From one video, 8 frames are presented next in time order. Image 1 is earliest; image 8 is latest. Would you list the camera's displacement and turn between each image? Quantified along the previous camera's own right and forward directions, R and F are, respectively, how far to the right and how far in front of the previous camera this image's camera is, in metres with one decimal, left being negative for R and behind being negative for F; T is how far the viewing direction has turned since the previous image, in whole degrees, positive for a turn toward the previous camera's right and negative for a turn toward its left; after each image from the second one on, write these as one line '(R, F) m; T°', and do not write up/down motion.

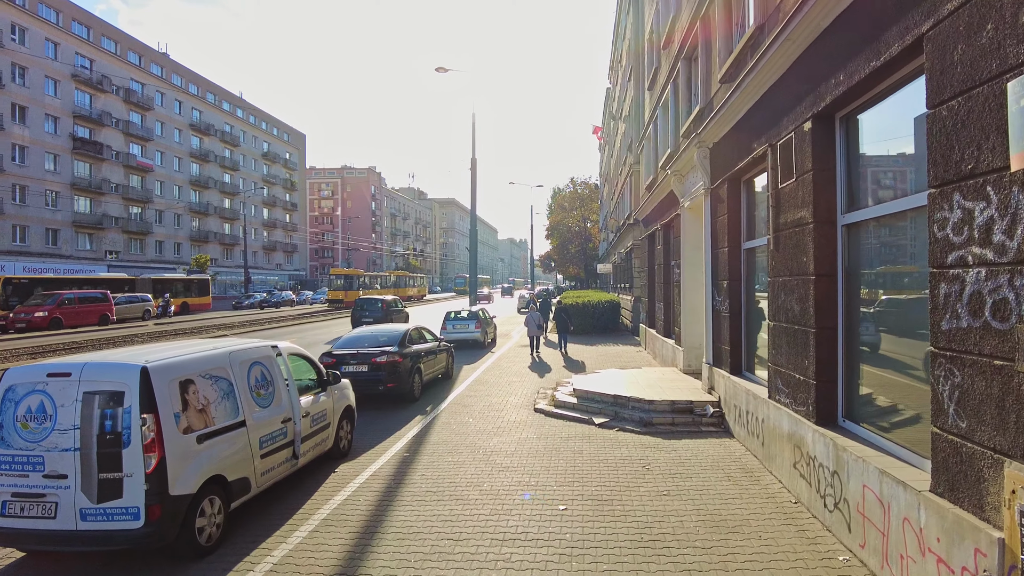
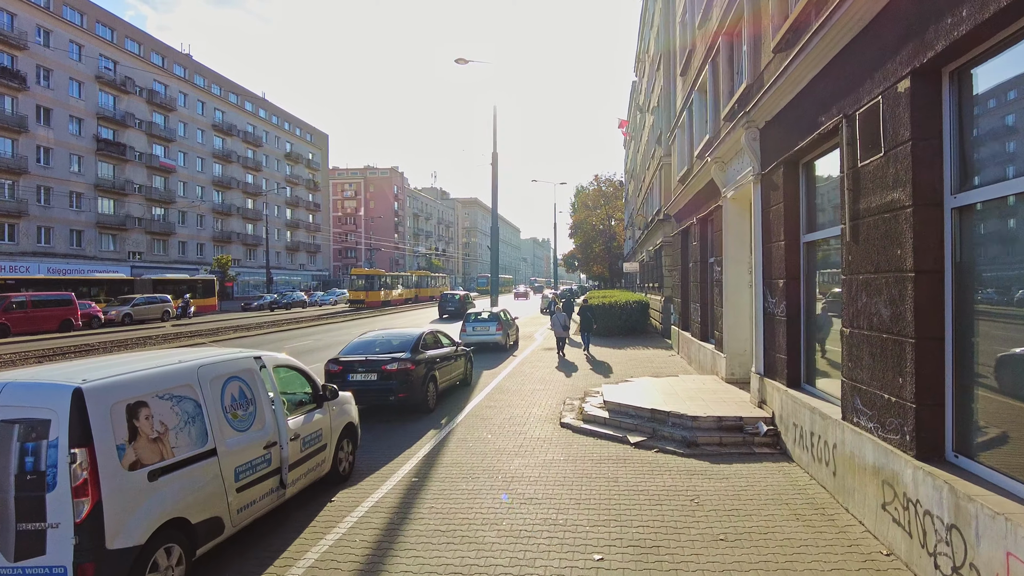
(0.0, +0.9) m; -2°
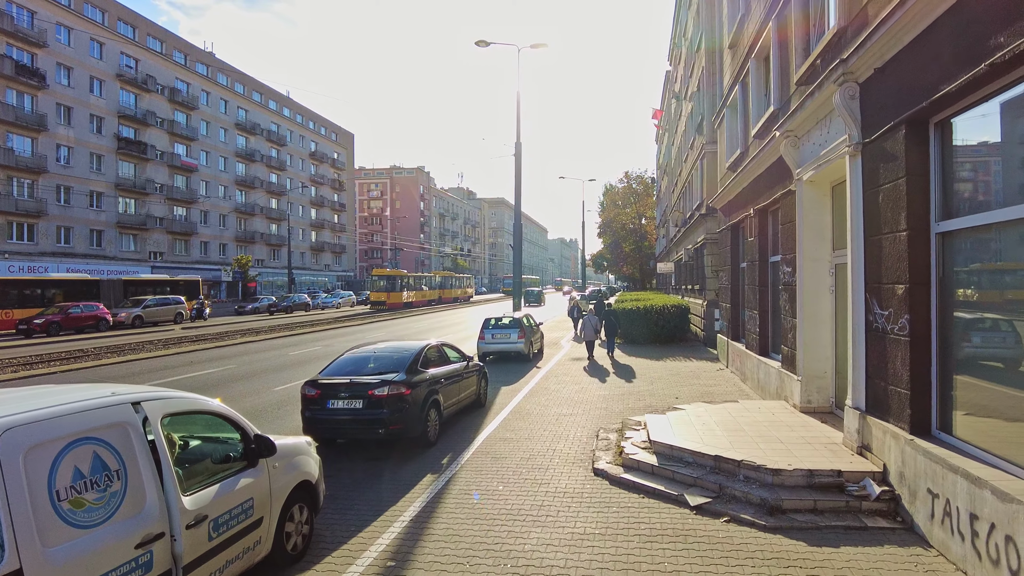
(+0.1, +1.8) m; -2°
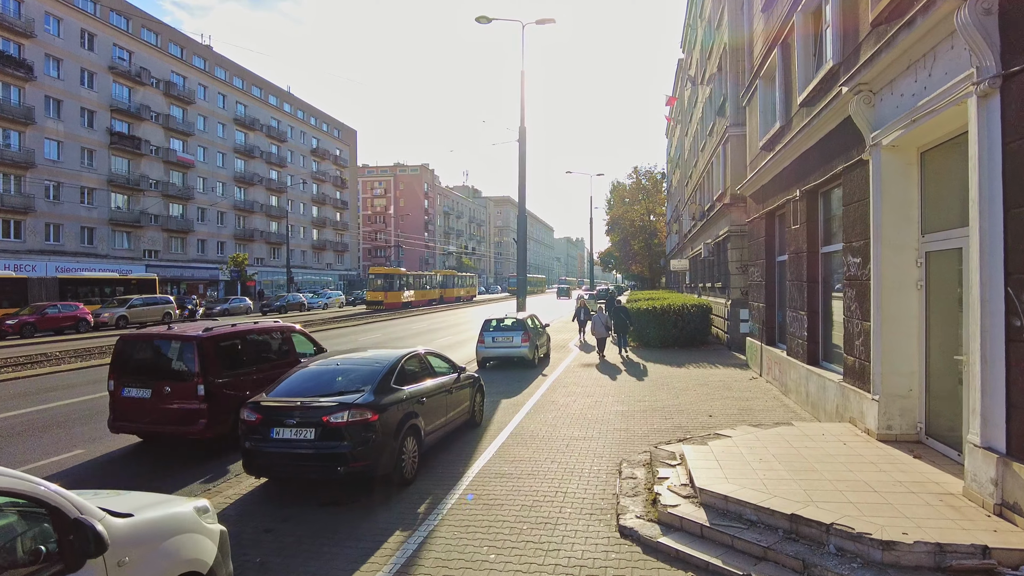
(+0.1, +1.6) m; -1°
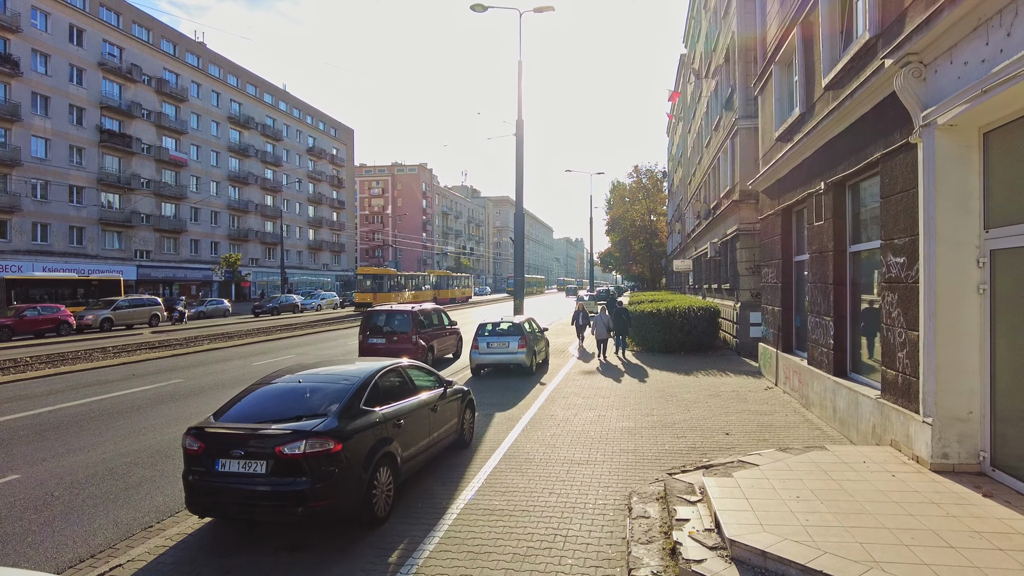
(+0.1, +0.9) m; 0°
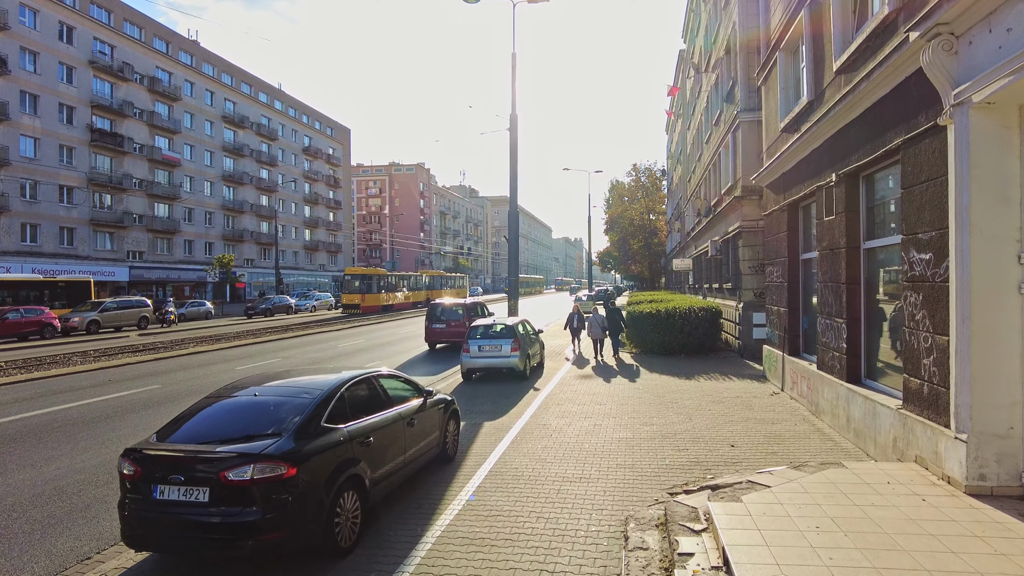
(+0.1, +0.6) m; 0°
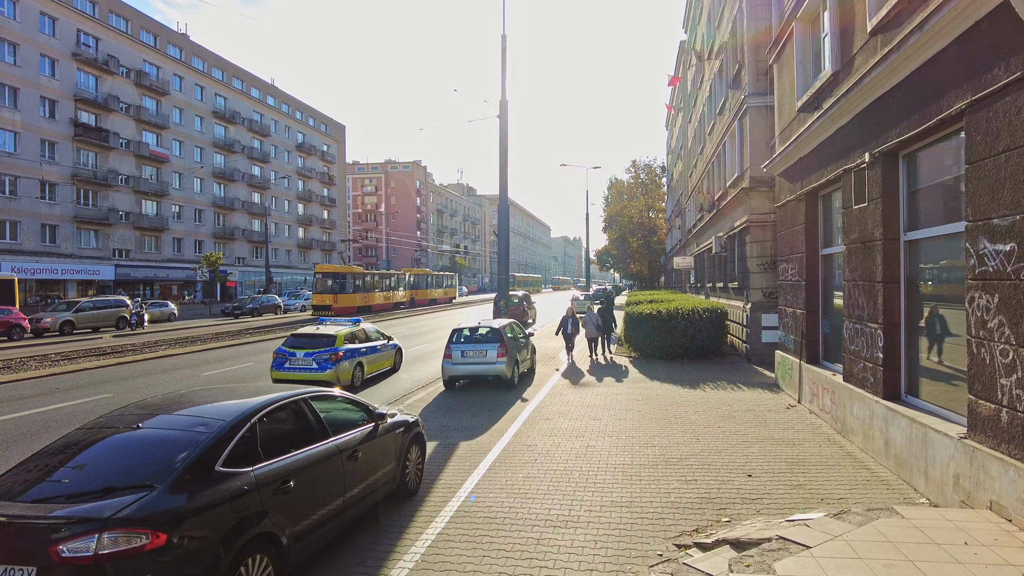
(+0.2, +1.1) m; 0°
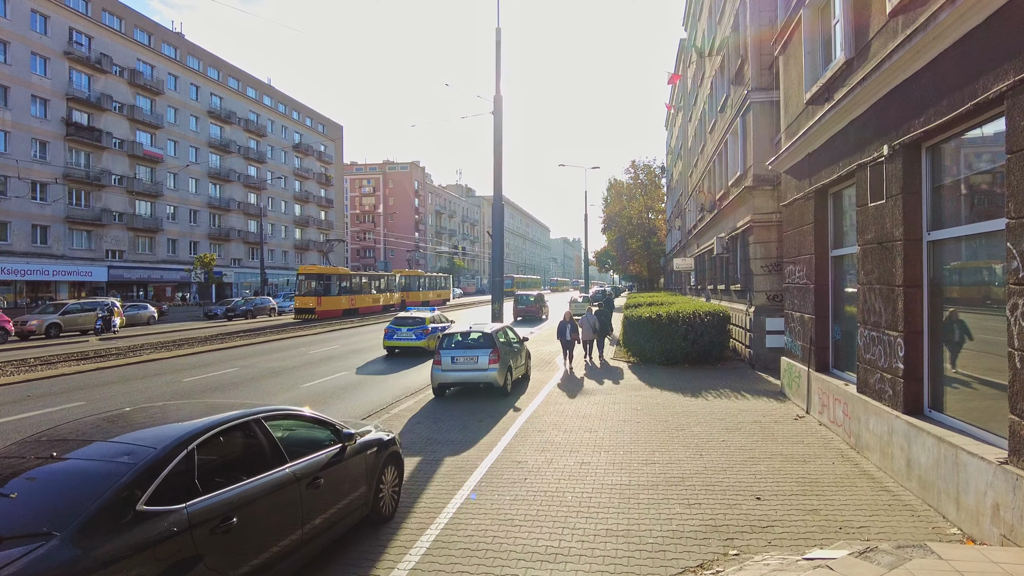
(+0.1, +0.5) m; 0°
